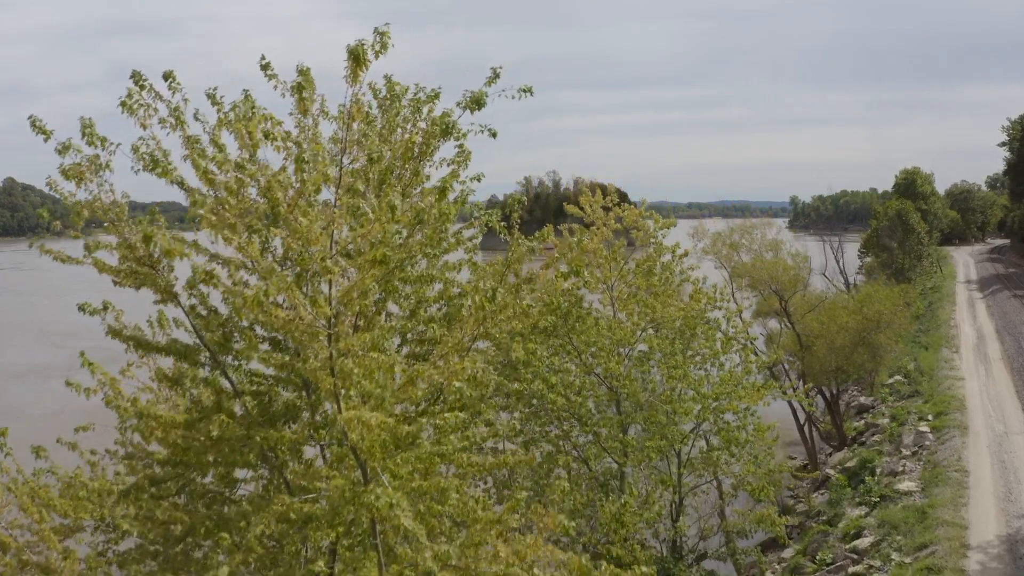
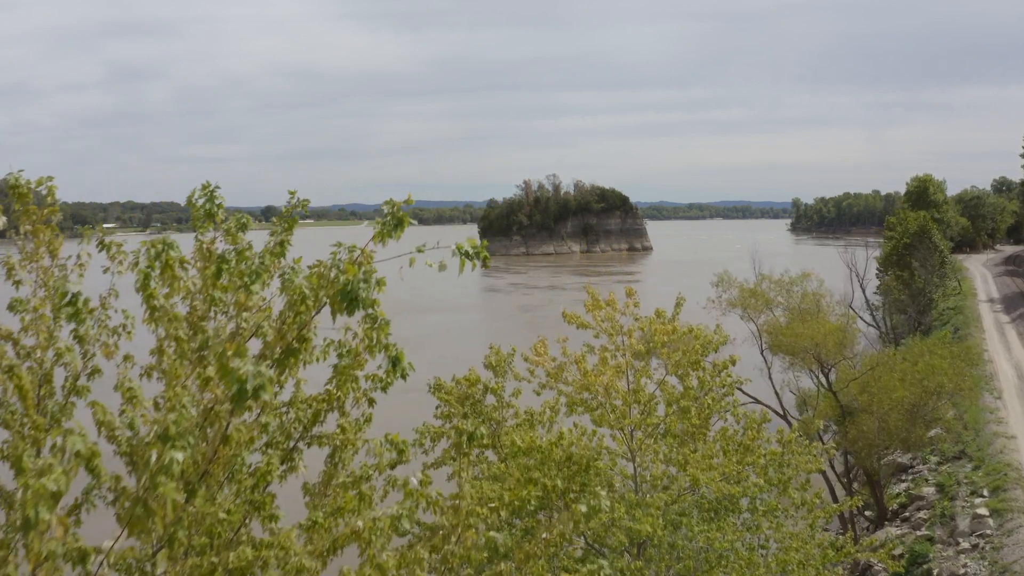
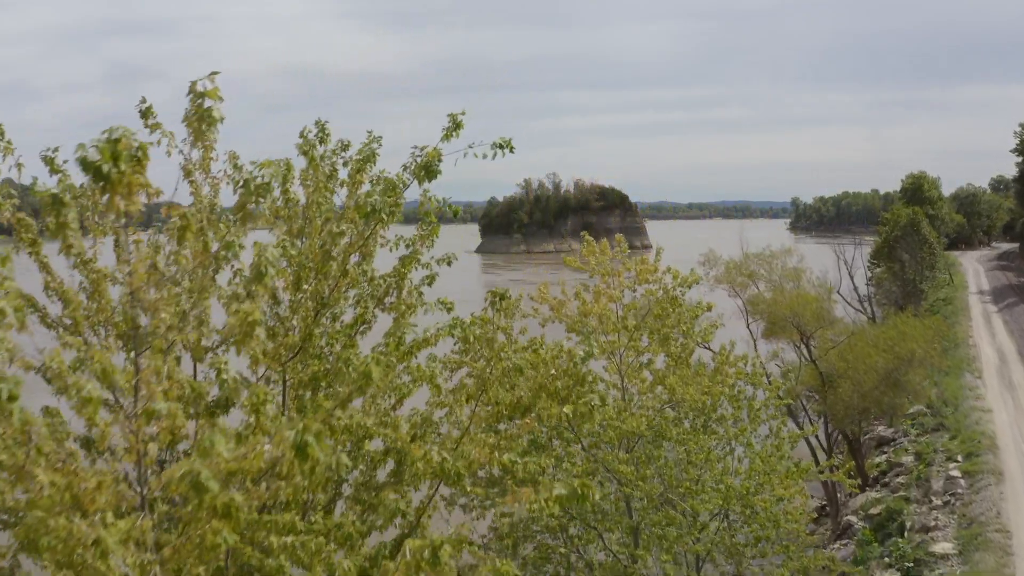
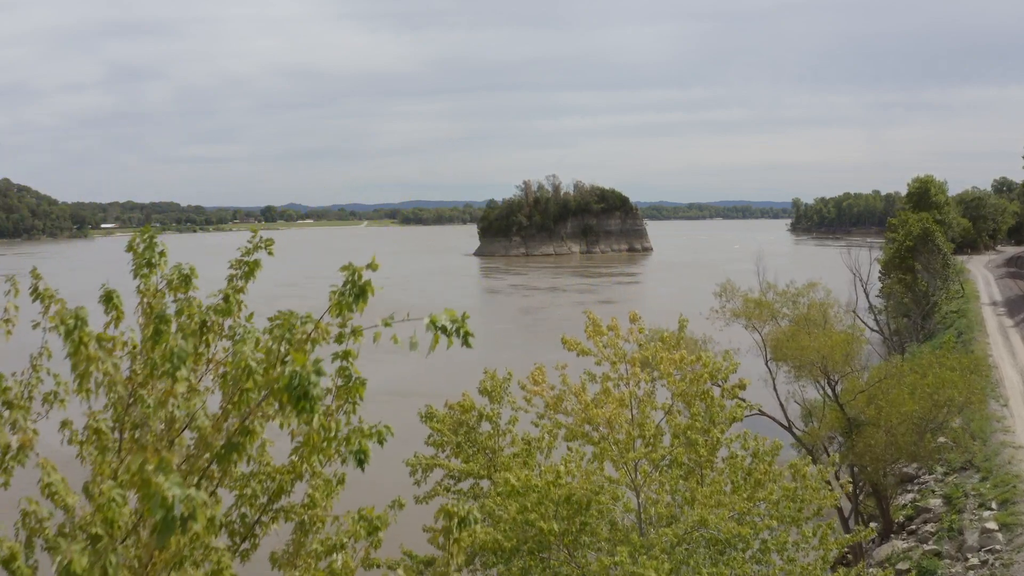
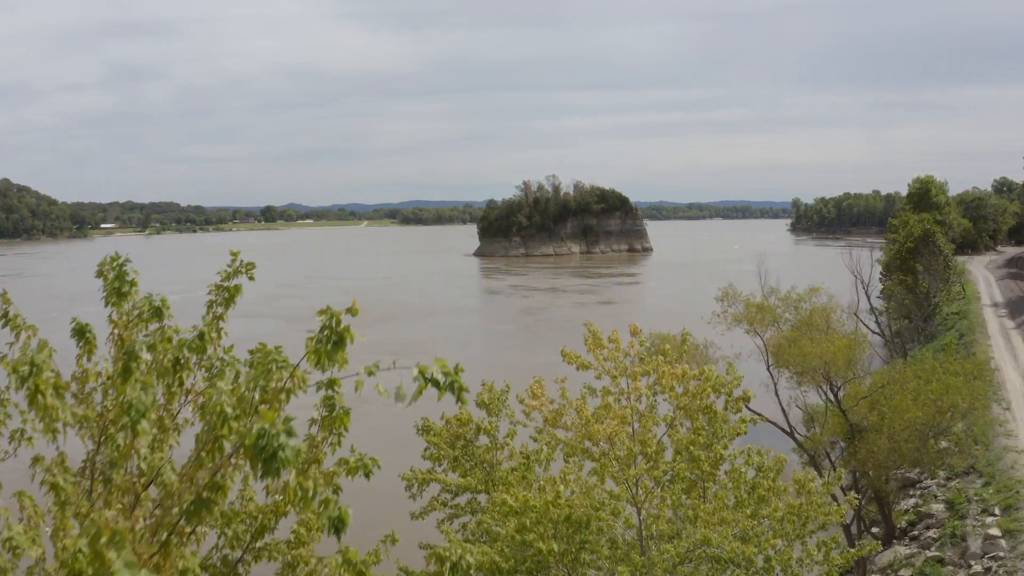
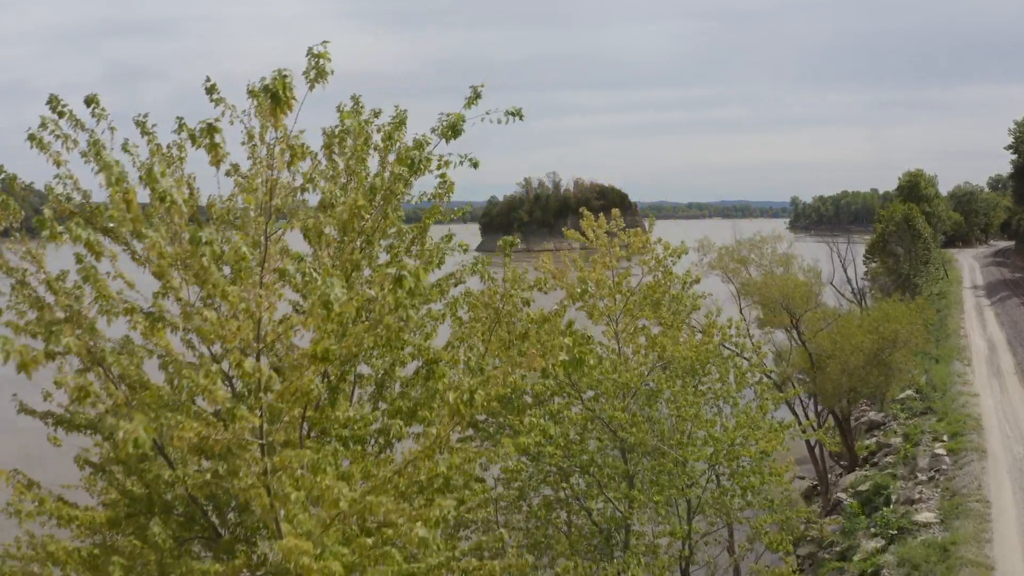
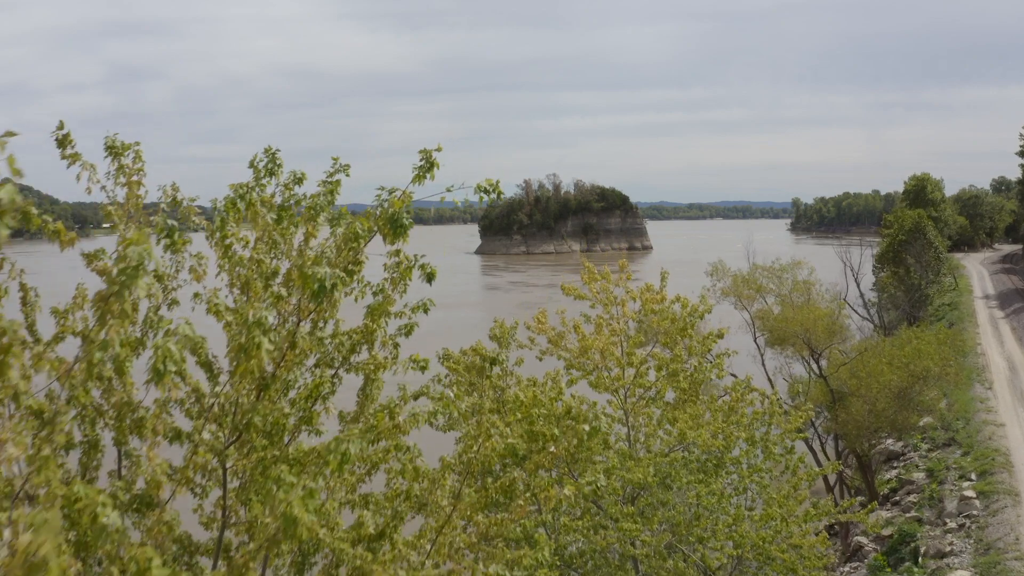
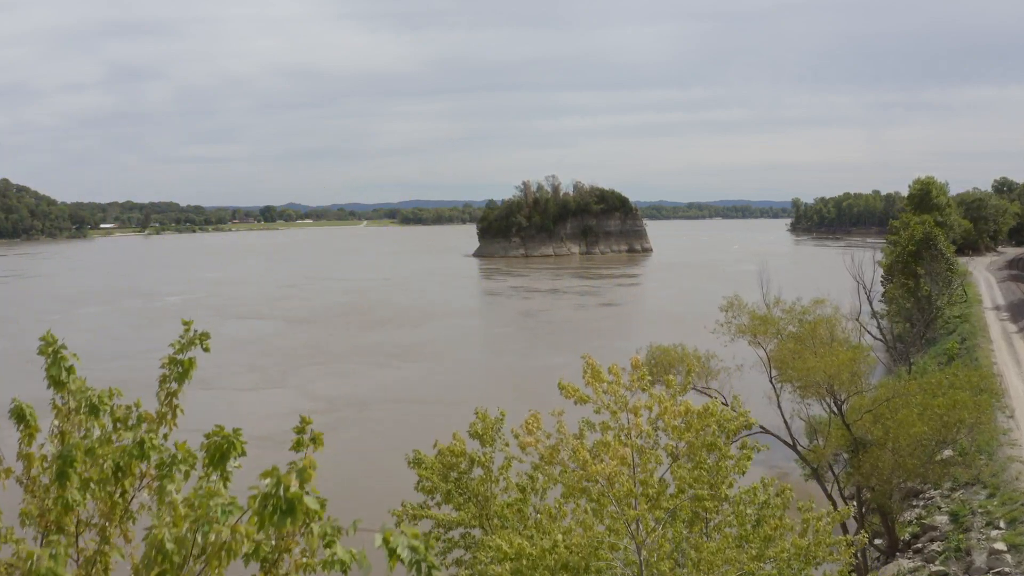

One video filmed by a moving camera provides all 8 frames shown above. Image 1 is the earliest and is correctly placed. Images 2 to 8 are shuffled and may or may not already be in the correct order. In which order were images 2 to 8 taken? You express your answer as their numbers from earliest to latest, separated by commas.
6, 3, 7, 2, 4, 5, 8
